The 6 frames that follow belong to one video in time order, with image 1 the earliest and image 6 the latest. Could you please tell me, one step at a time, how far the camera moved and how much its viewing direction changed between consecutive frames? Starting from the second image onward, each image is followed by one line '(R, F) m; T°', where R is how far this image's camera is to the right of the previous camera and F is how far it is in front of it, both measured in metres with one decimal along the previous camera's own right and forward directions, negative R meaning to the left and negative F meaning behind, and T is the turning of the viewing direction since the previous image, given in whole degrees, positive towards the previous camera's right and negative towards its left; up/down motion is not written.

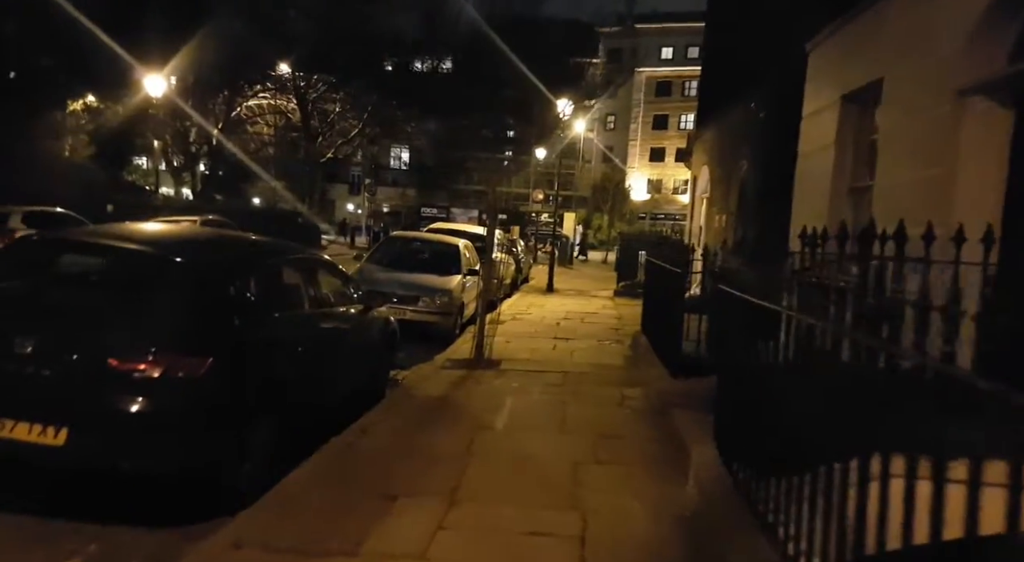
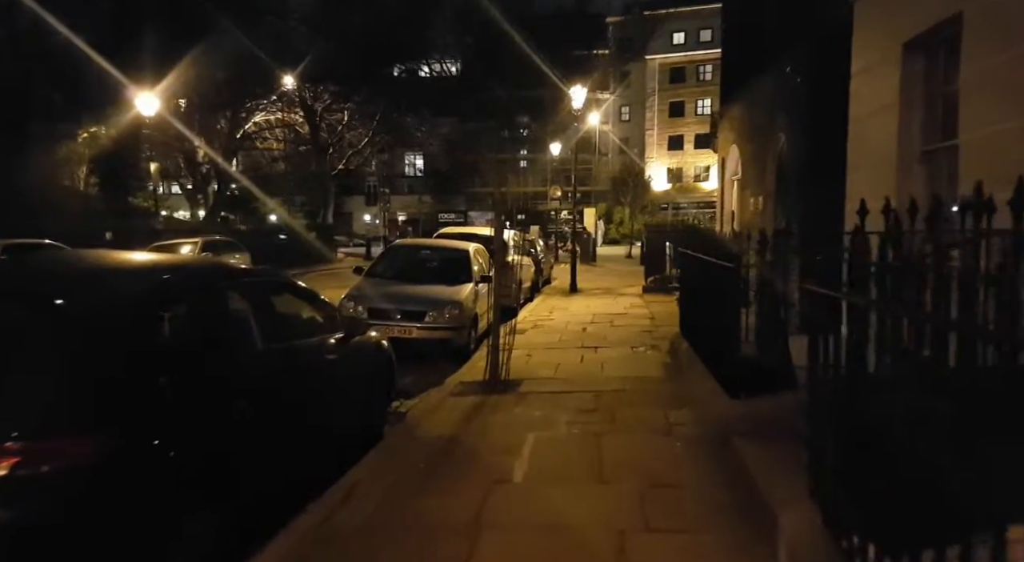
(+0.1, +1.2) m; -2°
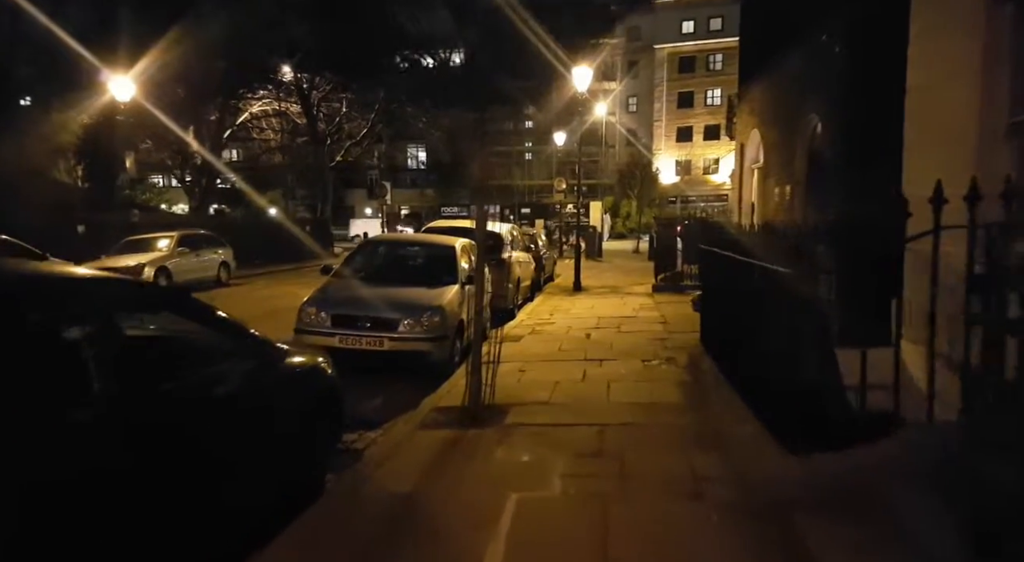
(+0.2, +1.4) m; 0°
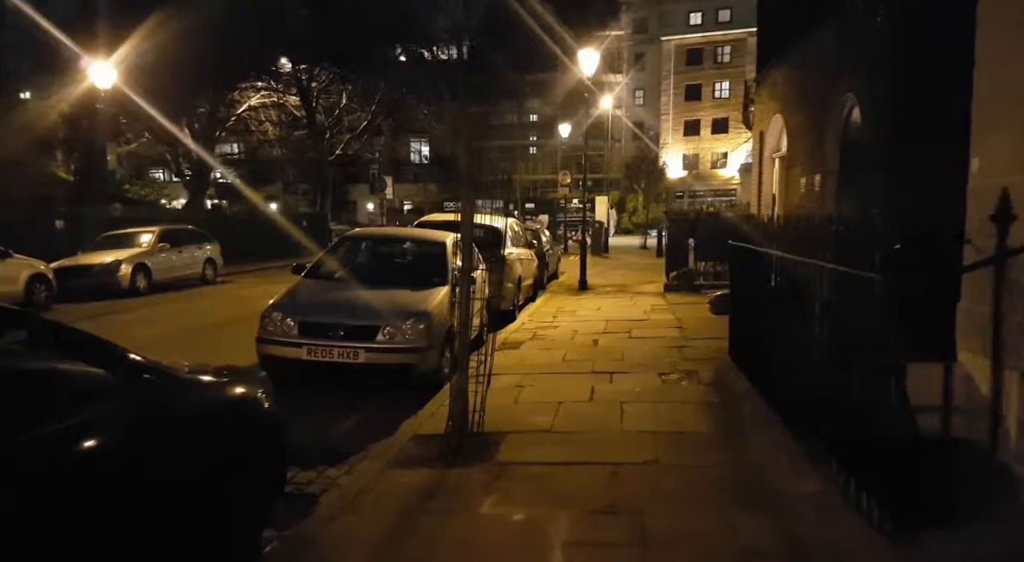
(+0.1, +1.1) m; 0°
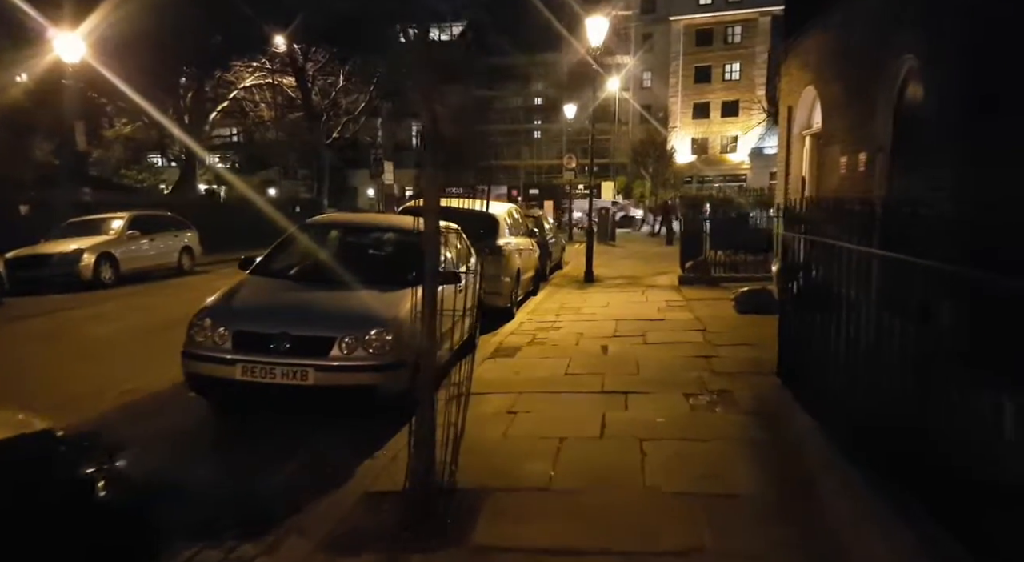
(+0.1, +1.4) m; 0°
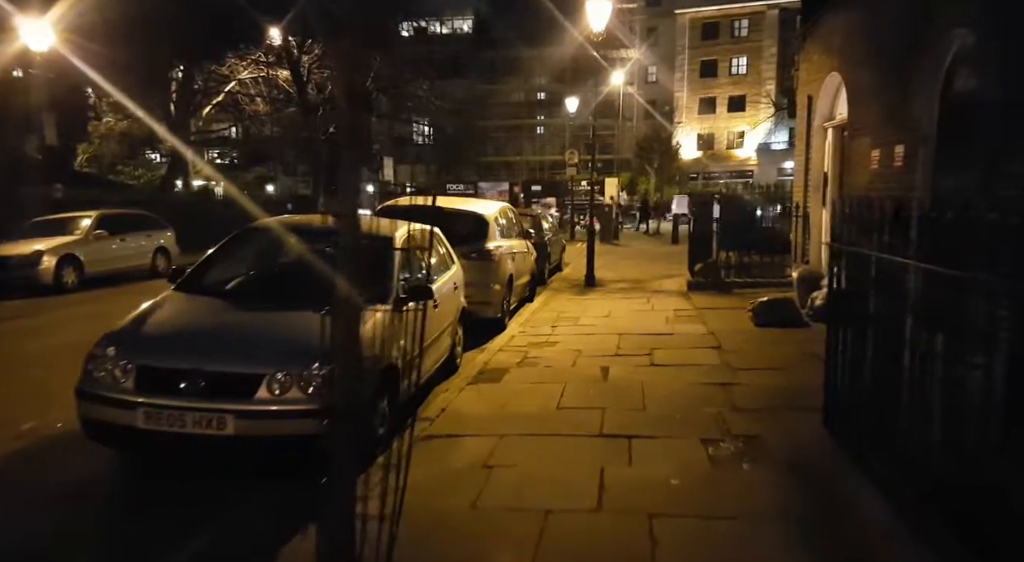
(+0.2, +1.1) m; 0°
